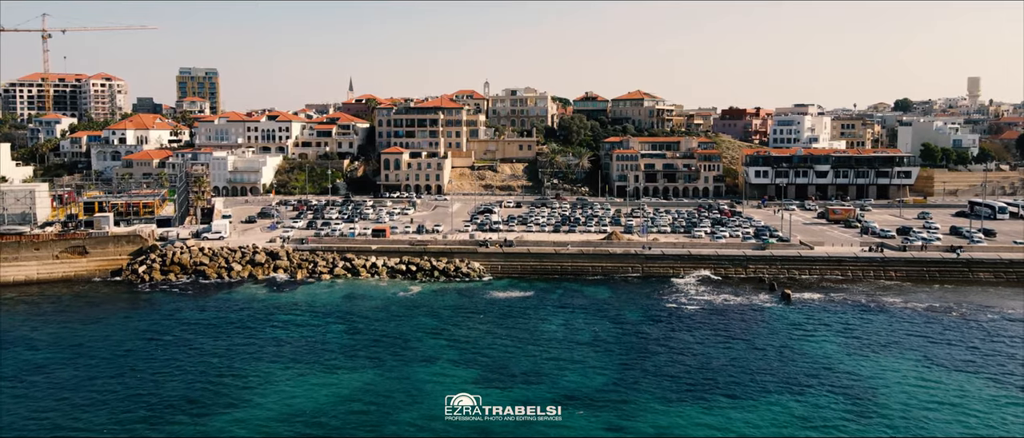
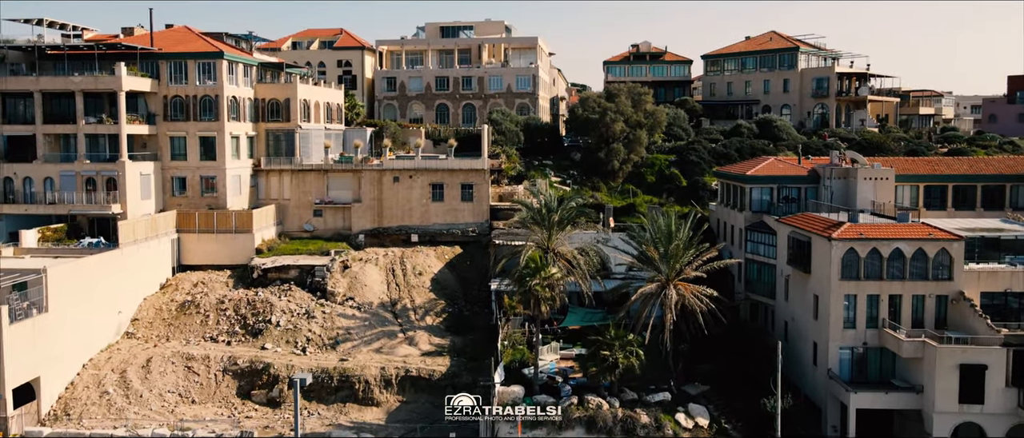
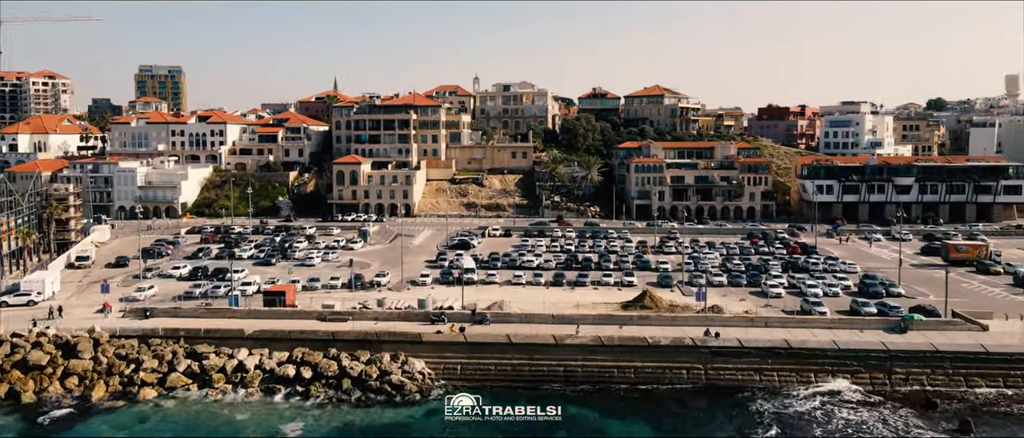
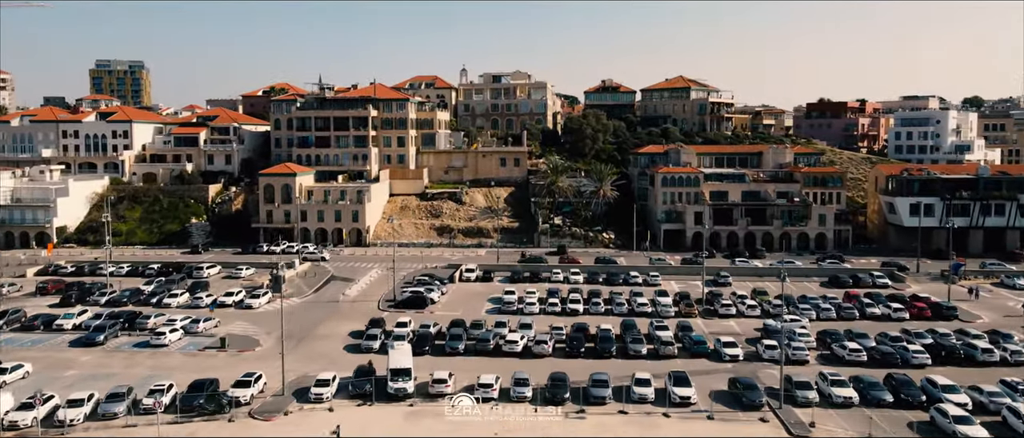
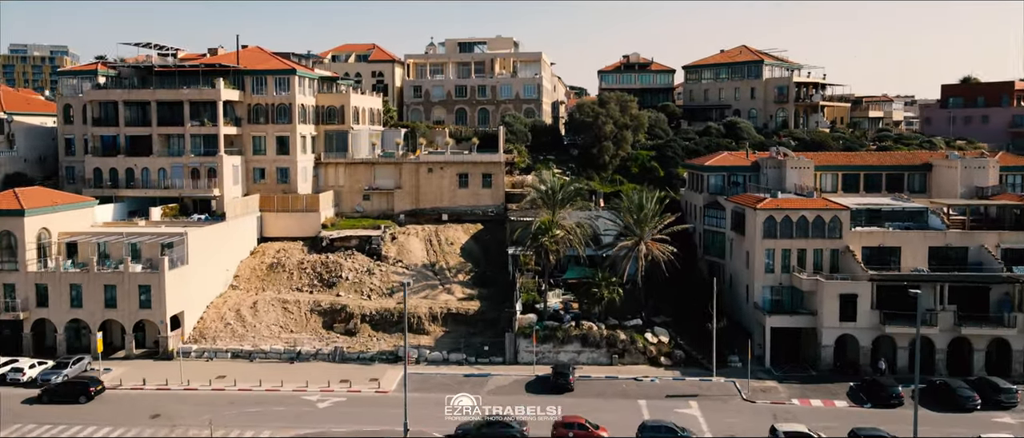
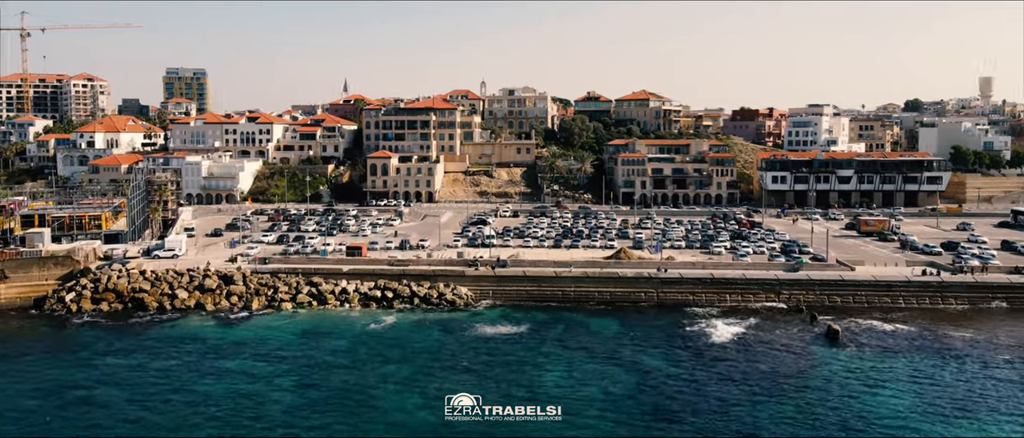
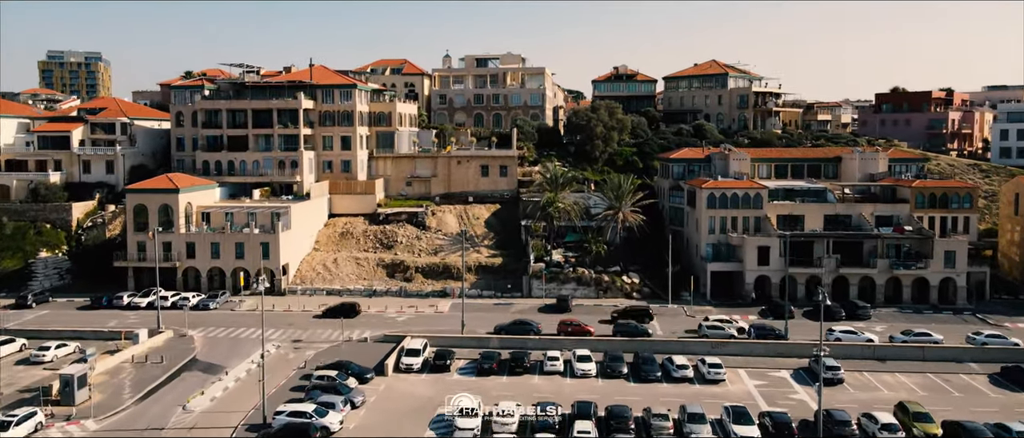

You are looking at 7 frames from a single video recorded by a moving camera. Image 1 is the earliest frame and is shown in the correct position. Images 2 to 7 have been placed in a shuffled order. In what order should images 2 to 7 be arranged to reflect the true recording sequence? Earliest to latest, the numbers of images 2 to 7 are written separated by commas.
6, 3, 4, 7, 5, 2
